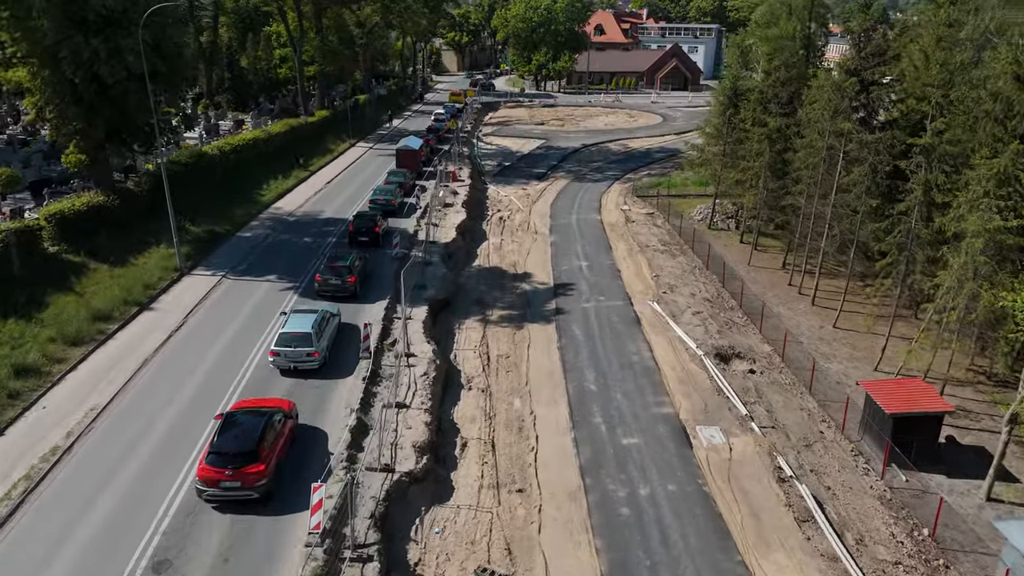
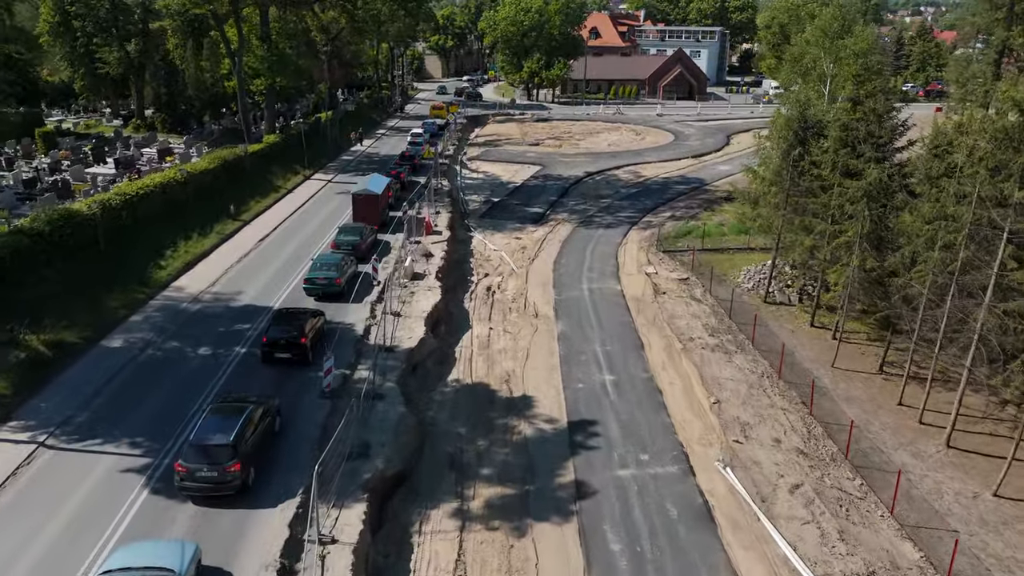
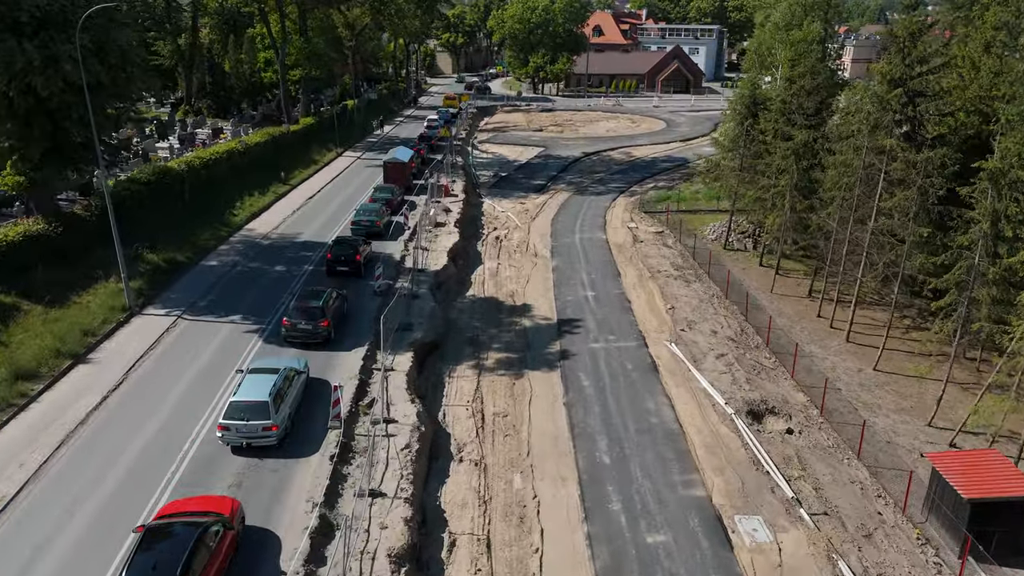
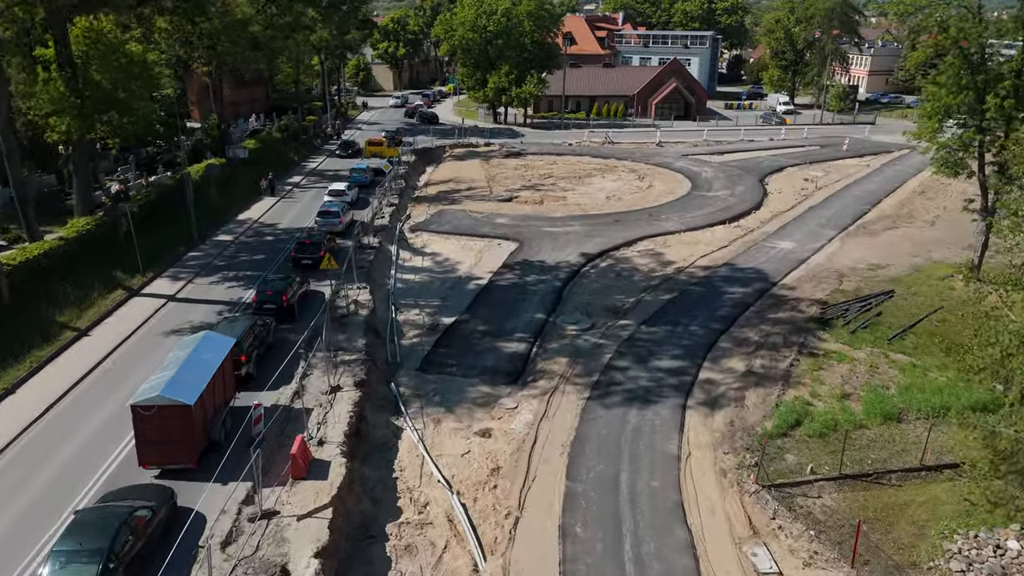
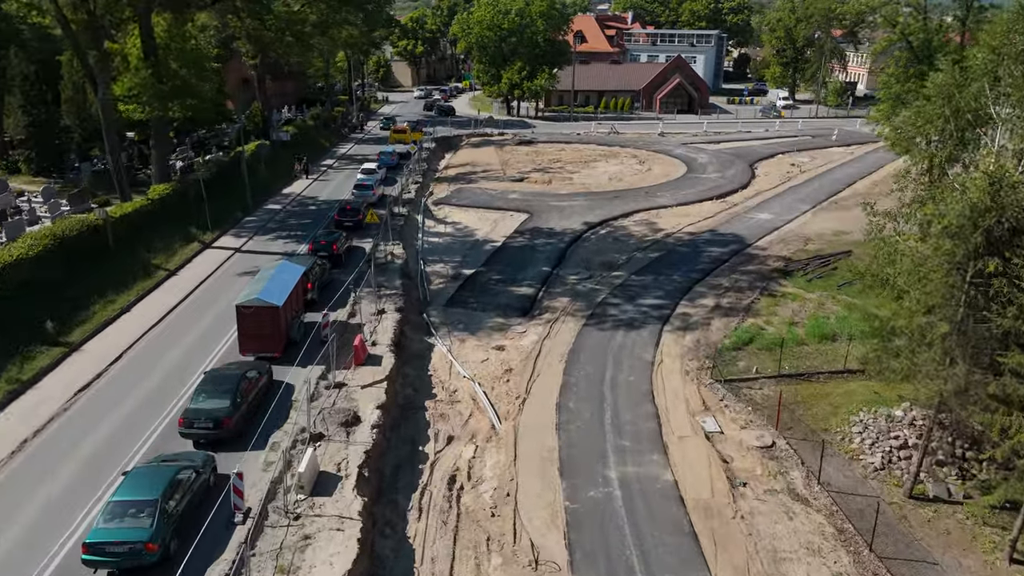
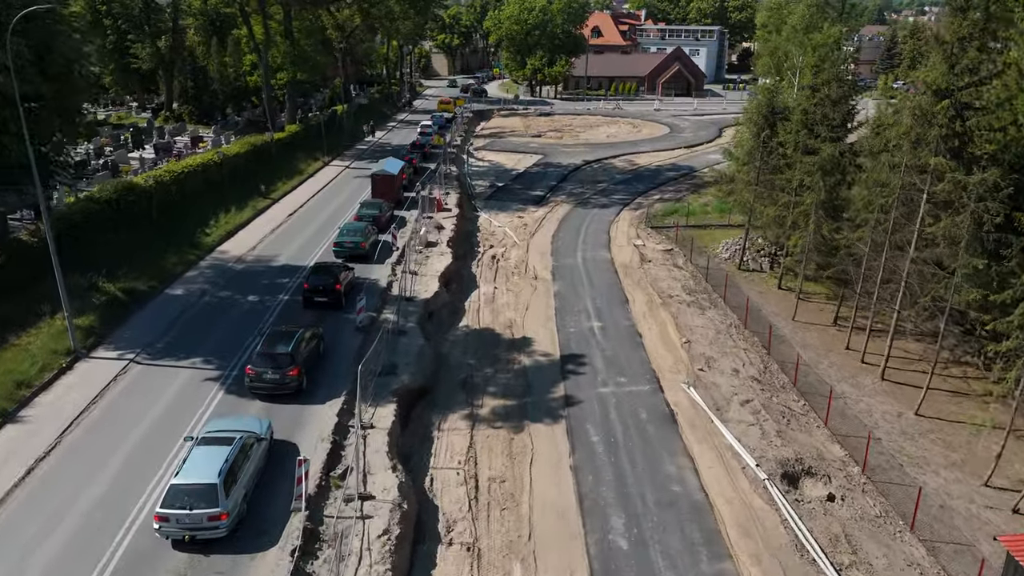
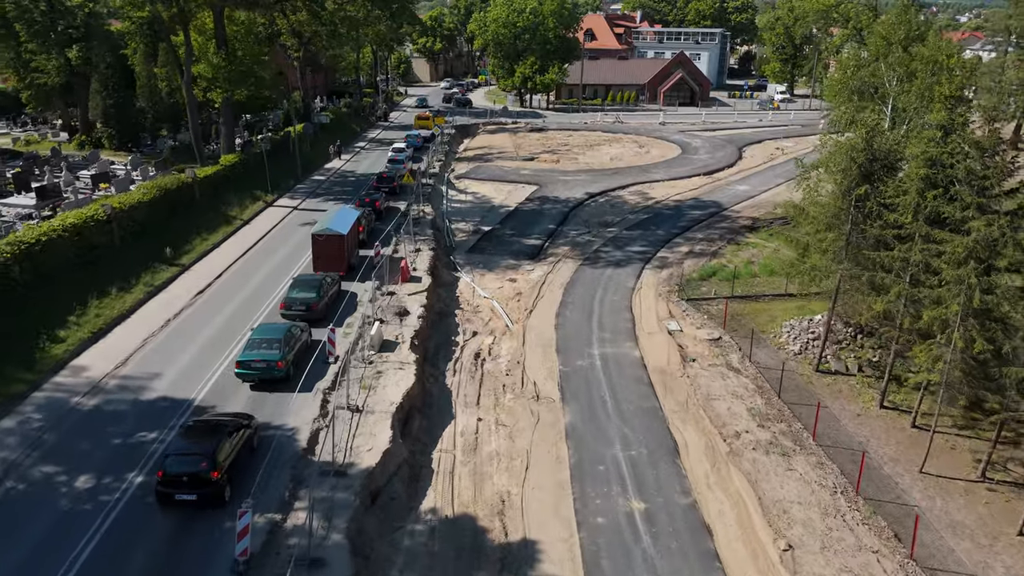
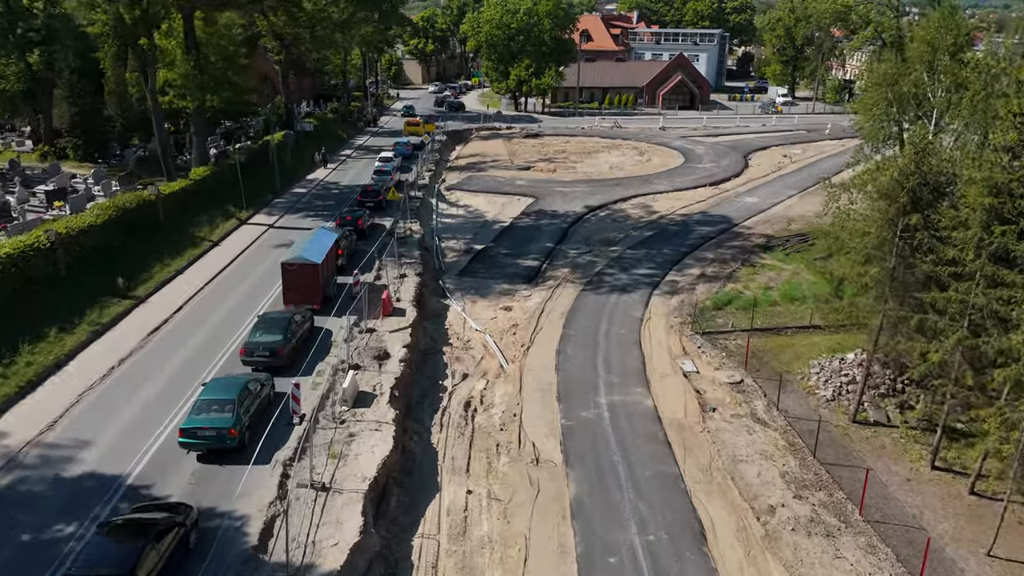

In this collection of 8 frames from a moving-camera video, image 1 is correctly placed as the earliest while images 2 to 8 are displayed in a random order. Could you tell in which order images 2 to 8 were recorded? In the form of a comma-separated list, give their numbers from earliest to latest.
3, 6, 2, 7, 8, 5, 4
